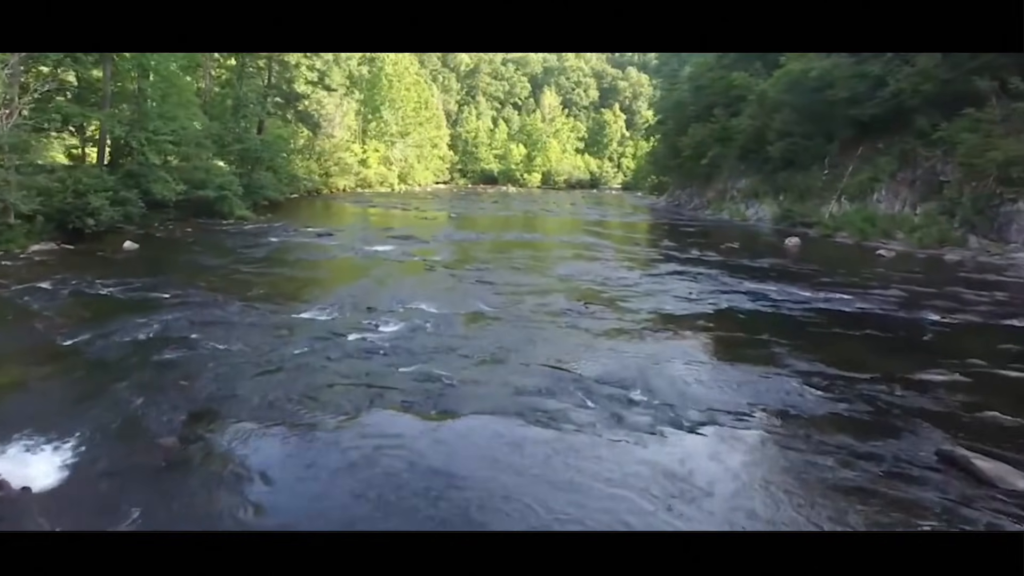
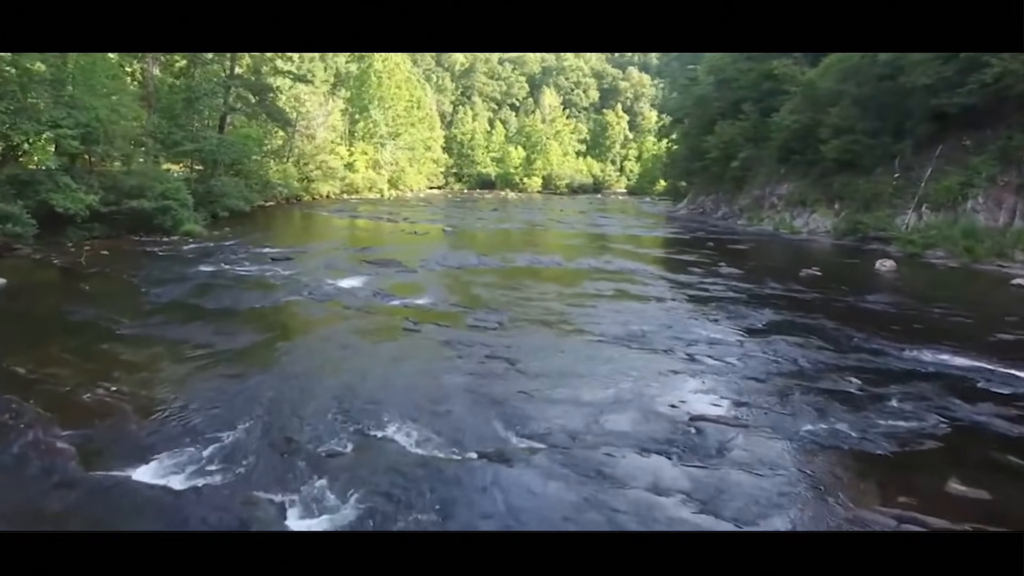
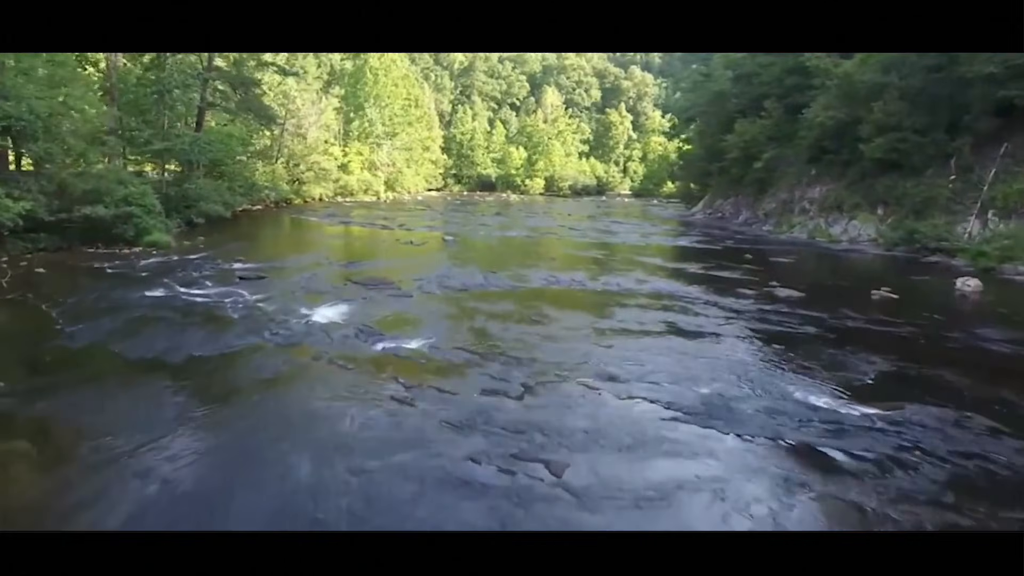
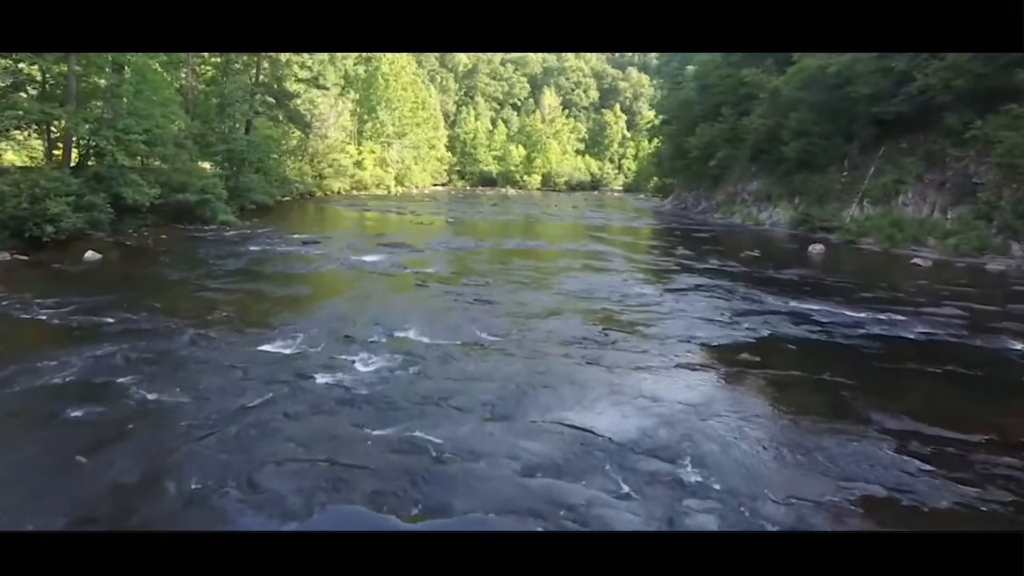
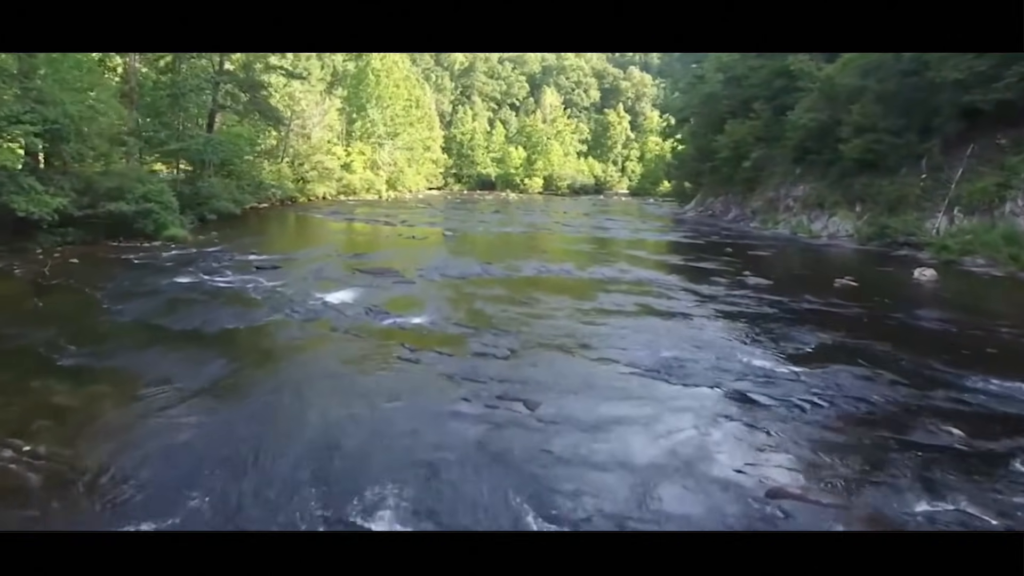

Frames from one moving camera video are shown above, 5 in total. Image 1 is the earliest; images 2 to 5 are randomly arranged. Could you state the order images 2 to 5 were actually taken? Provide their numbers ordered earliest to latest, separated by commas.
4, 2, 5, 3
